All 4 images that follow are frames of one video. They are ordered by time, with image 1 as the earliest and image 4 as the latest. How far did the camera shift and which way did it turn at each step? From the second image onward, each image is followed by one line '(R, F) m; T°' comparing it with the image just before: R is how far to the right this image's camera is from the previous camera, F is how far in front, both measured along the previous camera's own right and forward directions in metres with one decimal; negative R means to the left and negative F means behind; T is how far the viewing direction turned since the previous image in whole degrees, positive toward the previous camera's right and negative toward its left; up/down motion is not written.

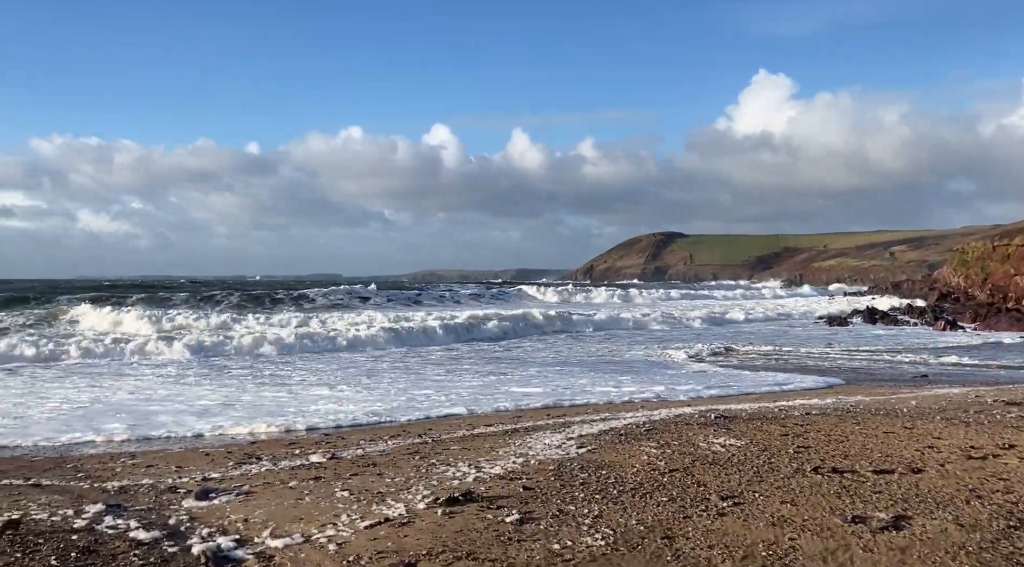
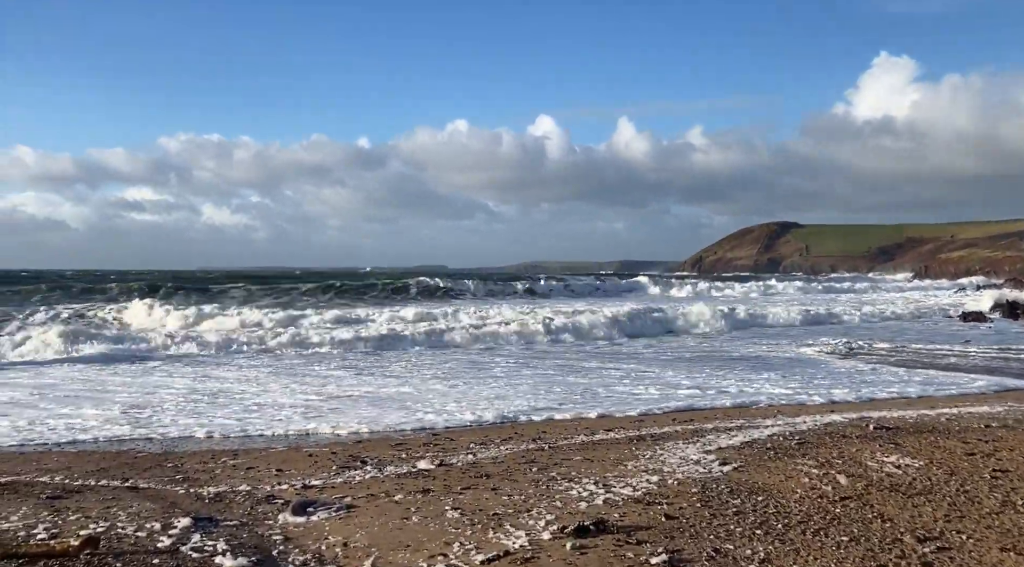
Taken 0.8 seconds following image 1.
(-0.2, +0.9) m; -7°
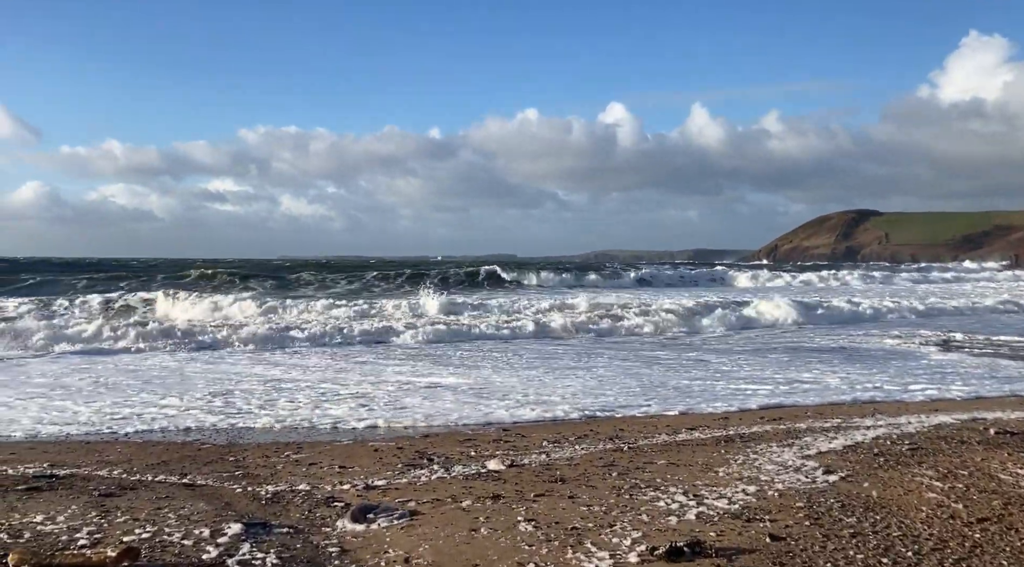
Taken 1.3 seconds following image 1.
(-0.1, +0.6) m; -5°
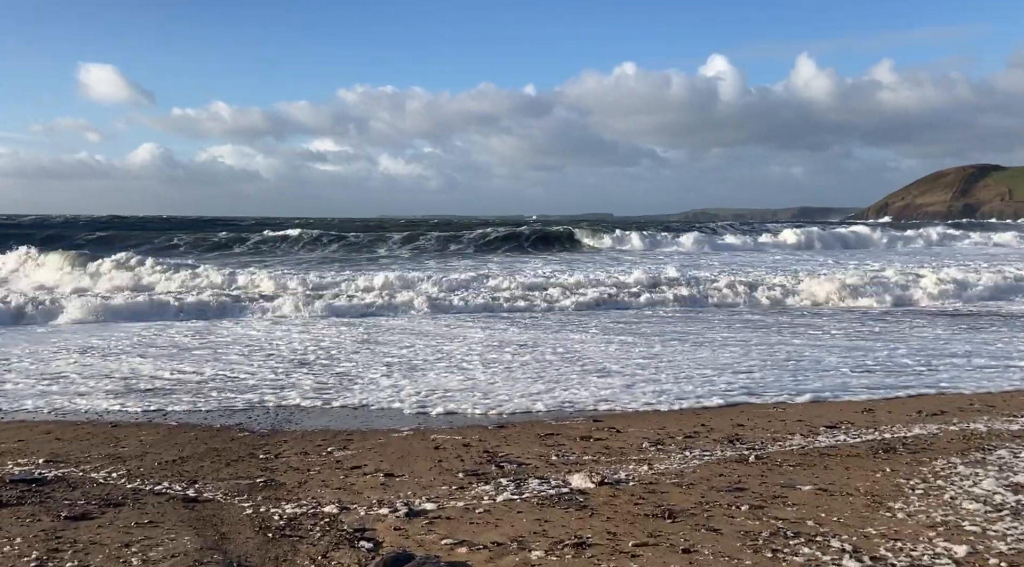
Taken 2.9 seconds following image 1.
(0.0, +1.7) m; -7°
